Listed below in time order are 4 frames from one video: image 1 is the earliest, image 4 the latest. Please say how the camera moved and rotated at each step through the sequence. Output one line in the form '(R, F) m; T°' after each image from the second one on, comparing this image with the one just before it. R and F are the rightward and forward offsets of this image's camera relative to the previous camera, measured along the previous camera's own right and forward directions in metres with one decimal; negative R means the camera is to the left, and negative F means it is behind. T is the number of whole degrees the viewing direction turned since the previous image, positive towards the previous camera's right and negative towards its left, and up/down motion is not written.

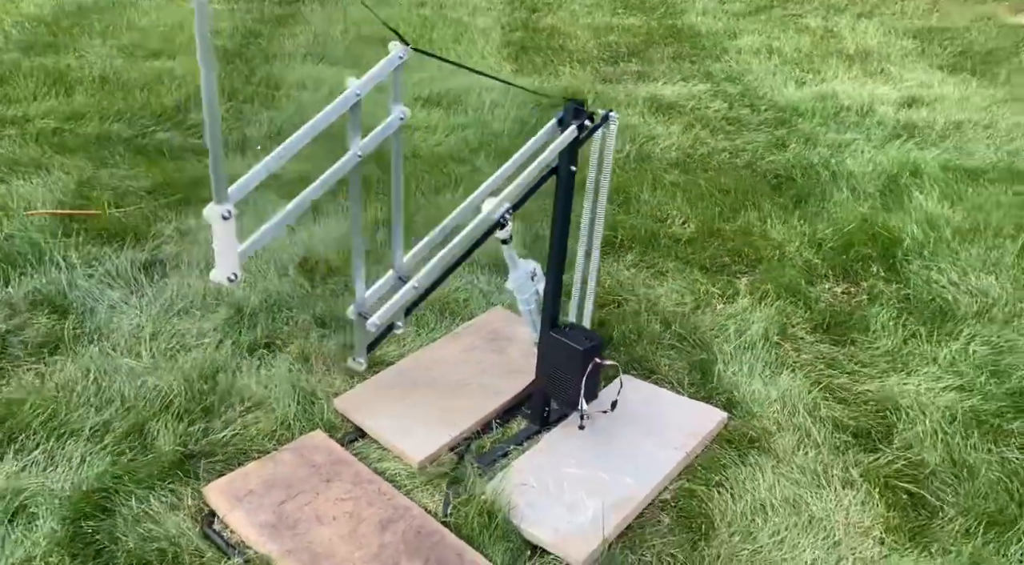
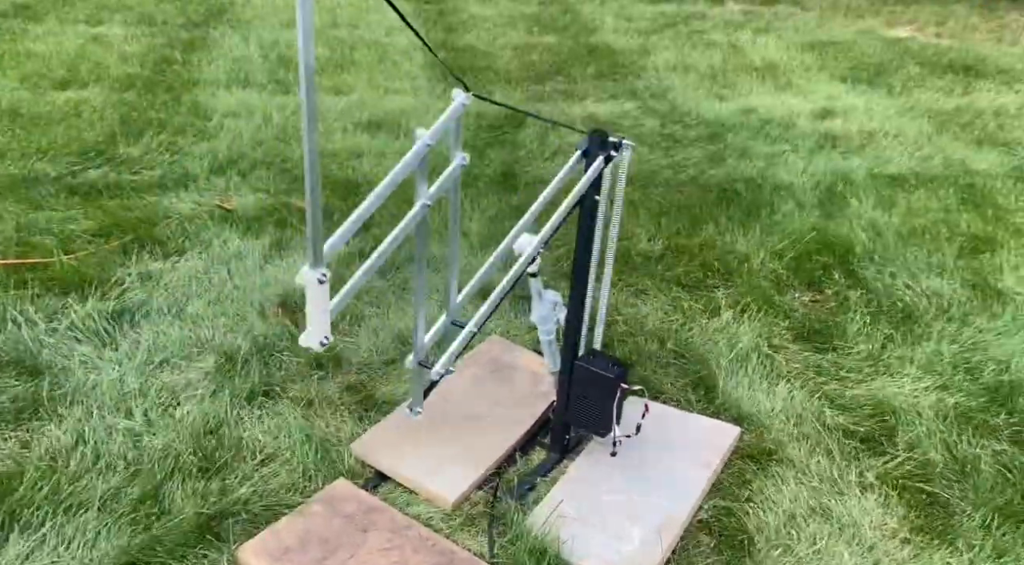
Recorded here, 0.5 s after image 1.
(-0.6, +0.1) m; +10°
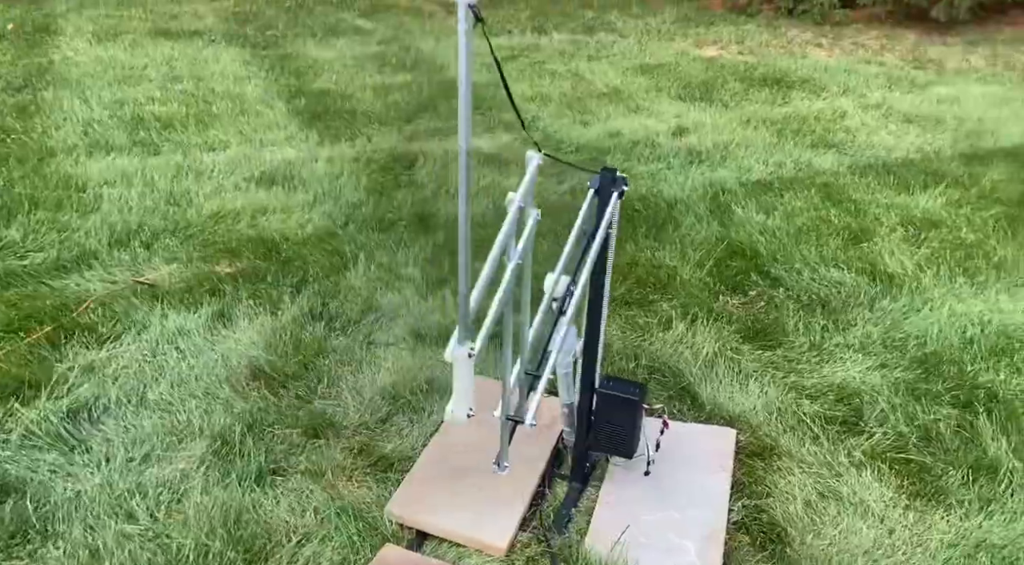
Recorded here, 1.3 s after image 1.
(-0.9, +0.1) m; +16°
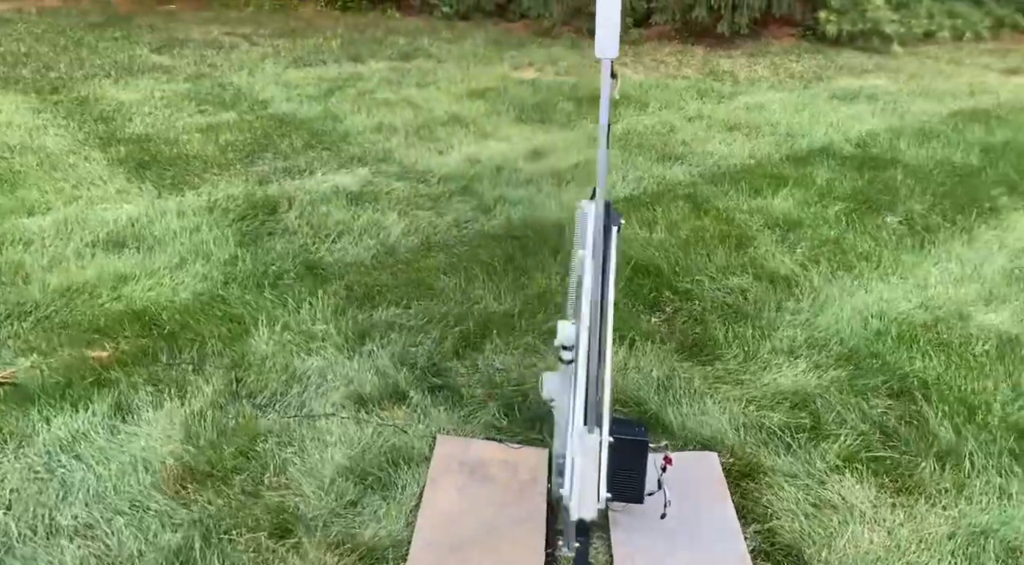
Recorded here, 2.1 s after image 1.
(-0.8, +0.5) m; +16°
